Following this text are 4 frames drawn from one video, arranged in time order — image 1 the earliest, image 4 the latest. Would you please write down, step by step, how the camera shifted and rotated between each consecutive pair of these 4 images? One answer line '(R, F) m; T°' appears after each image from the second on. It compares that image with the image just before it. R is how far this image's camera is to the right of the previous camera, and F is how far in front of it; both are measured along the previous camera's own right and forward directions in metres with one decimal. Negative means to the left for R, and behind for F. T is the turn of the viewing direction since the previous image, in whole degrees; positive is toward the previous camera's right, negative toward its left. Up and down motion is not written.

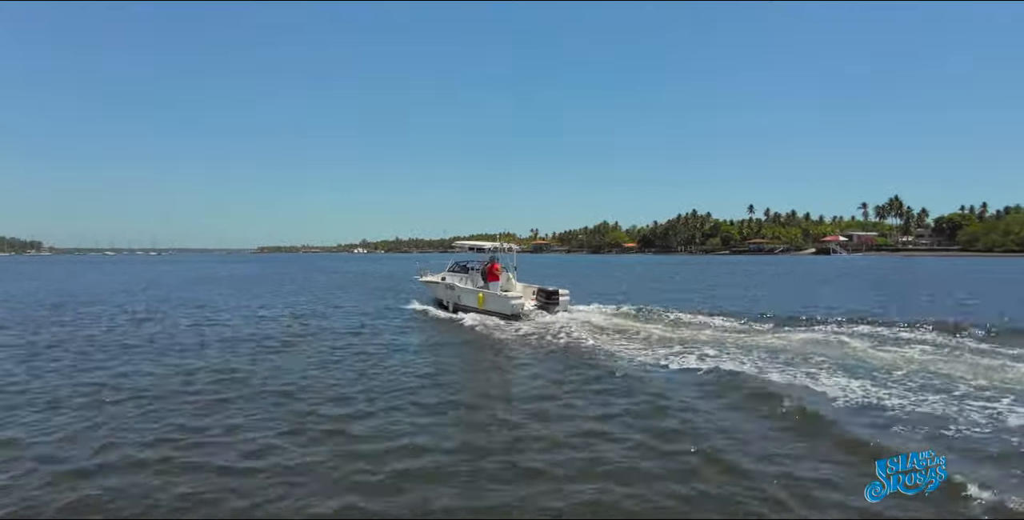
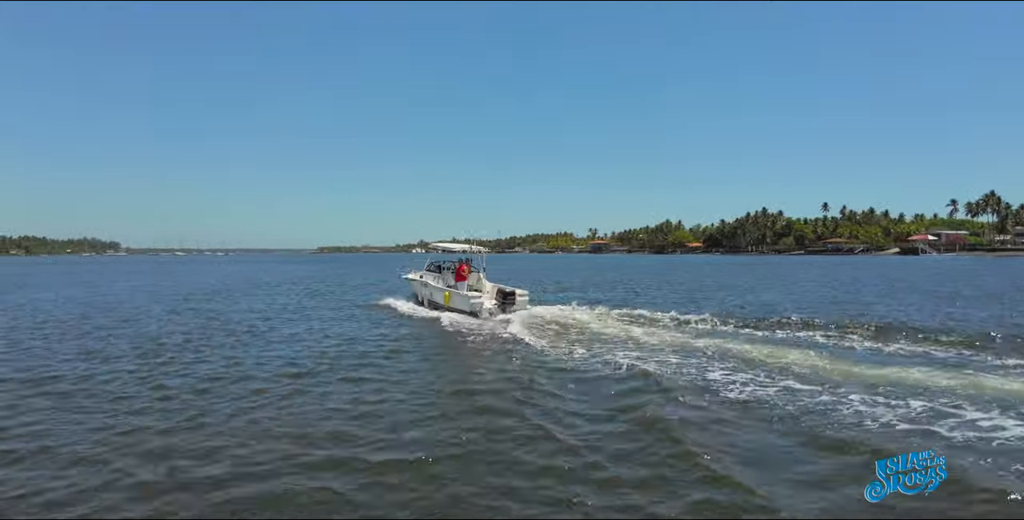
(-0.2, +2.8) m; -8°
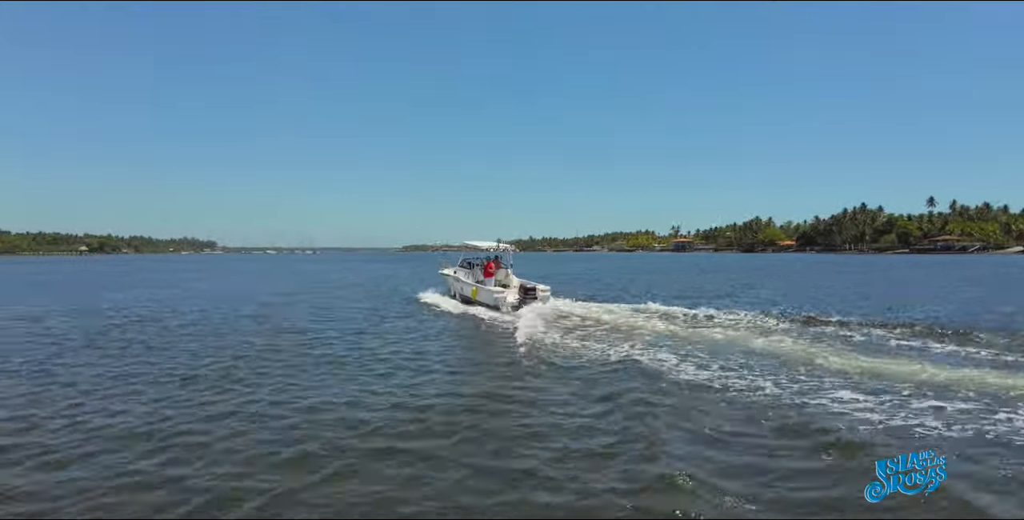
(-1.6, +3.8) m; -11°
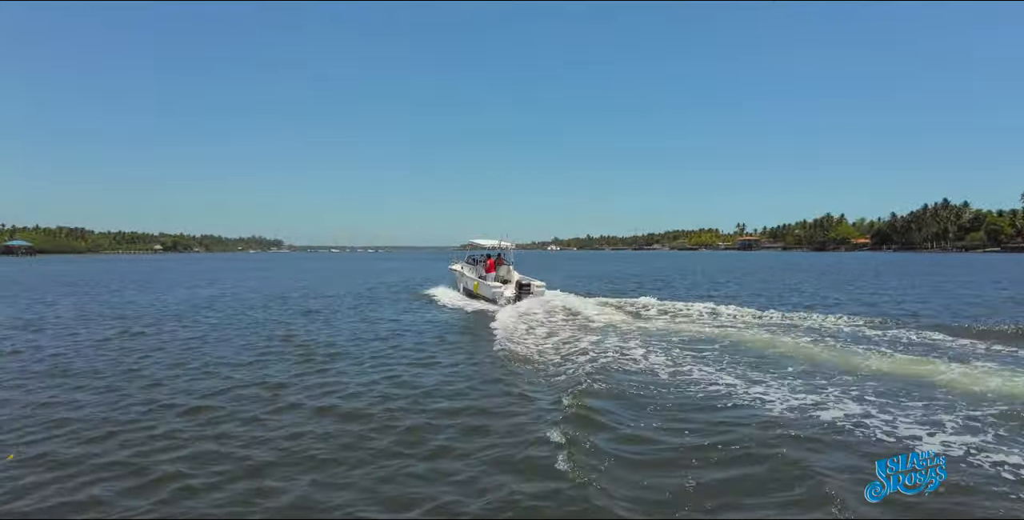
(+1.1, -0.8) m; -5°
